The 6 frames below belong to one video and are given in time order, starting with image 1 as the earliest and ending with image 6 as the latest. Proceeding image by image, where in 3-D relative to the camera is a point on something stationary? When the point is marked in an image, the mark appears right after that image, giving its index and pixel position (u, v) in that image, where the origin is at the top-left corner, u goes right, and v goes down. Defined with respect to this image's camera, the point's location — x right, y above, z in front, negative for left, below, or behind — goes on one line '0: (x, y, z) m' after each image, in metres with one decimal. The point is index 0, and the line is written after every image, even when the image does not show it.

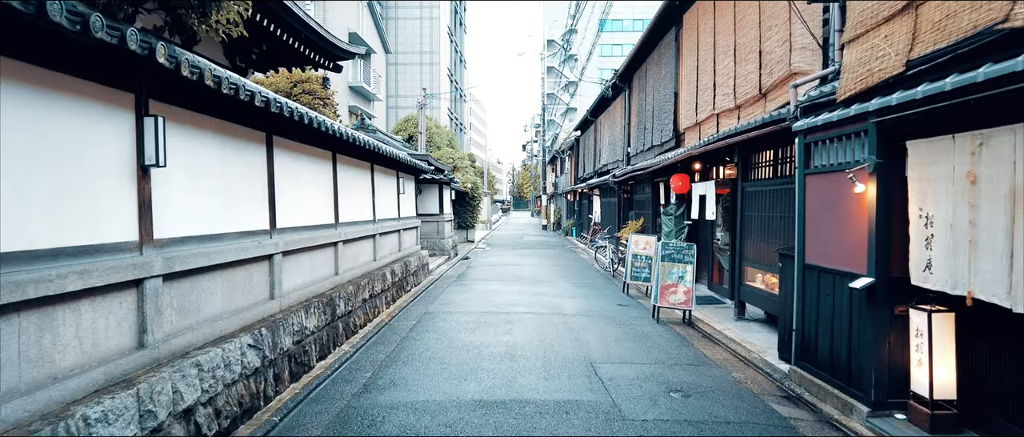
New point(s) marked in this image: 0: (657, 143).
0: (+4.0, +2.1, +12.6) m
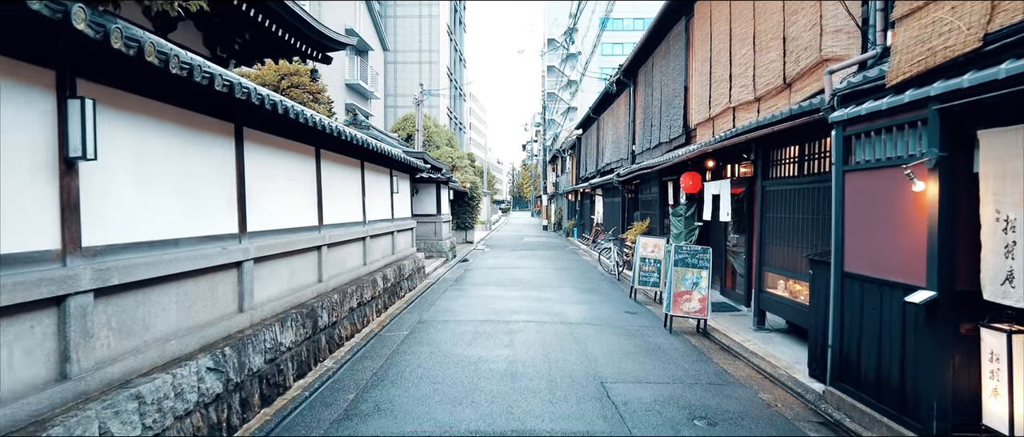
0: (+4.0, +2.0, +12.0) m
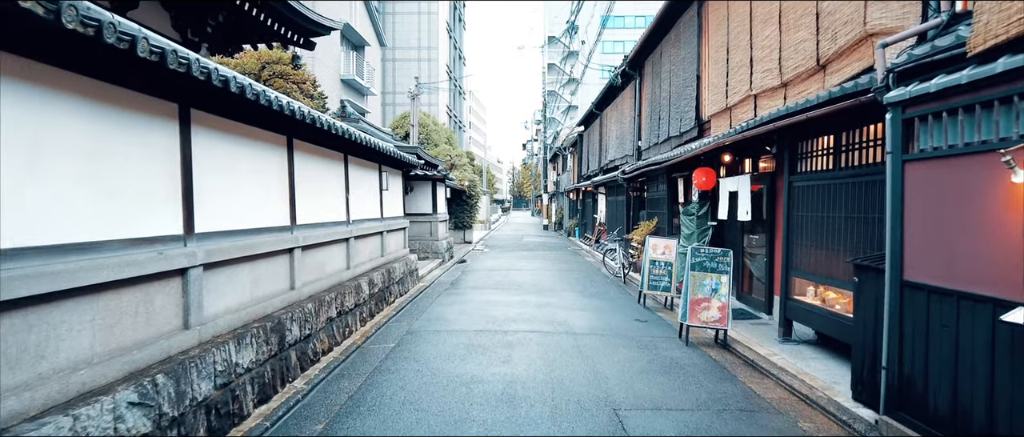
0: (+3.9, +2.1, +11.2) m
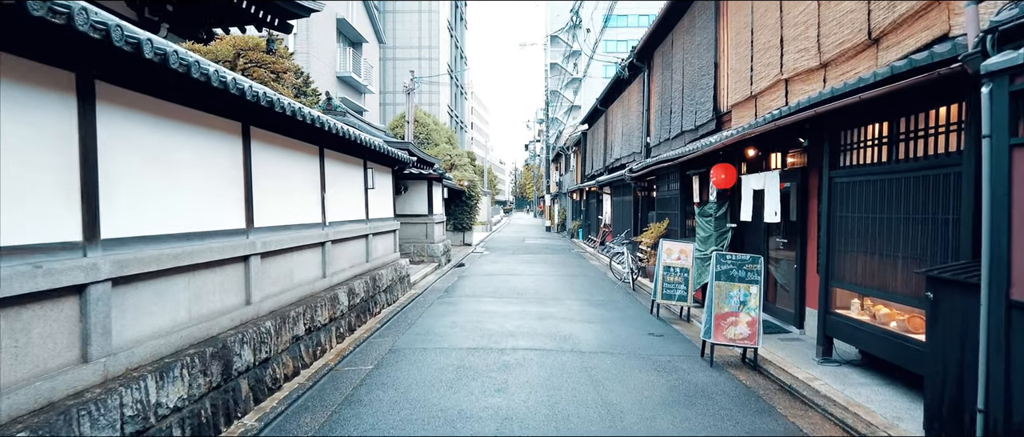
0: (+3.9, +2.0, +10.3) m
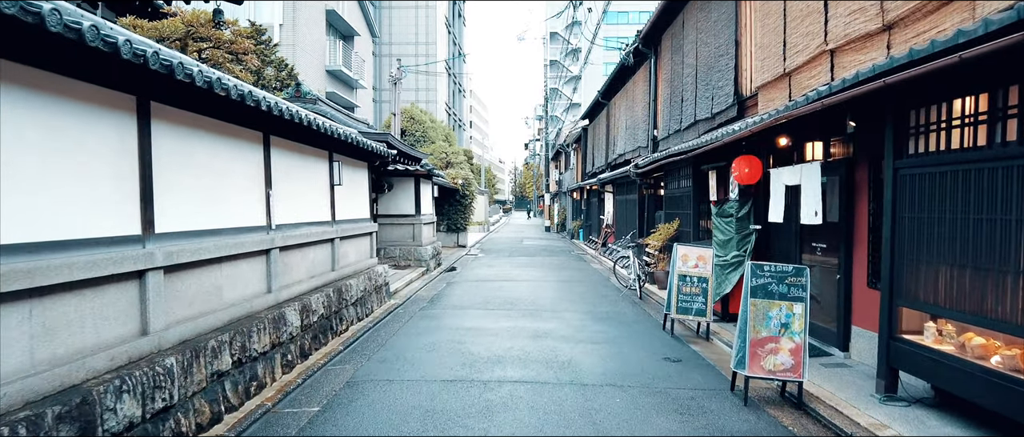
0: (+3.8, +2.0, +9.1) m
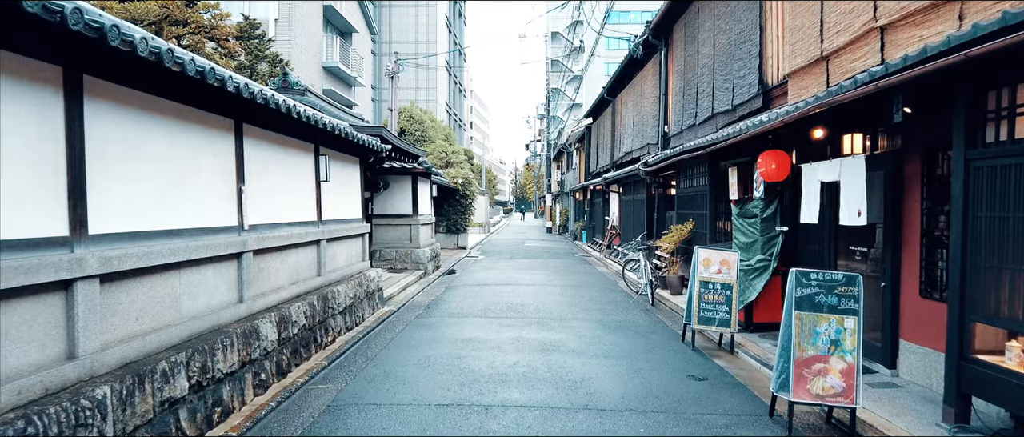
0: (+3.8, +2.0, +8.5) m
